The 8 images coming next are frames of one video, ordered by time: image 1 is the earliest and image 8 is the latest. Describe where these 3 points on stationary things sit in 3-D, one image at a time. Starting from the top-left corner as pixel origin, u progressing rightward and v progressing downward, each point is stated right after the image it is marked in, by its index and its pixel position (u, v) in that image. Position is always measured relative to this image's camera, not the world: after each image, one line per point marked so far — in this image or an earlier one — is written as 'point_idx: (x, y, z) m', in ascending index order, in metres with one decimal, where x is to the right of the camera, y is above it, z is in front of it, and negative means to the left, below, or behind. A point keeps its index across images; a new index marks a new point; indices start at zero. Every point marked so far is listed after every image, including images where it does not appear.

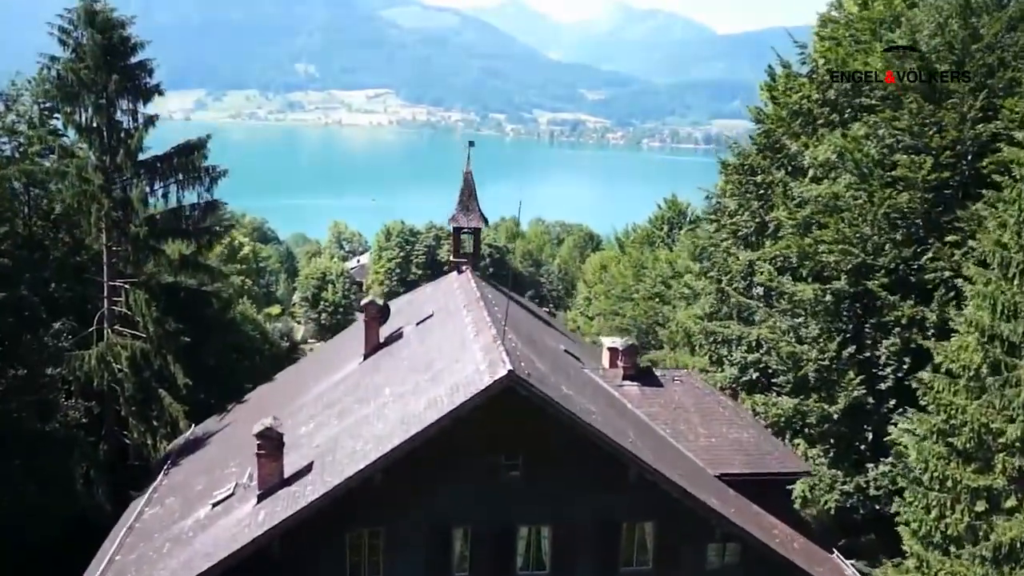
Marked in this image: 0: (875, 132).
0: (+7.1, +3.0, +17.5) m
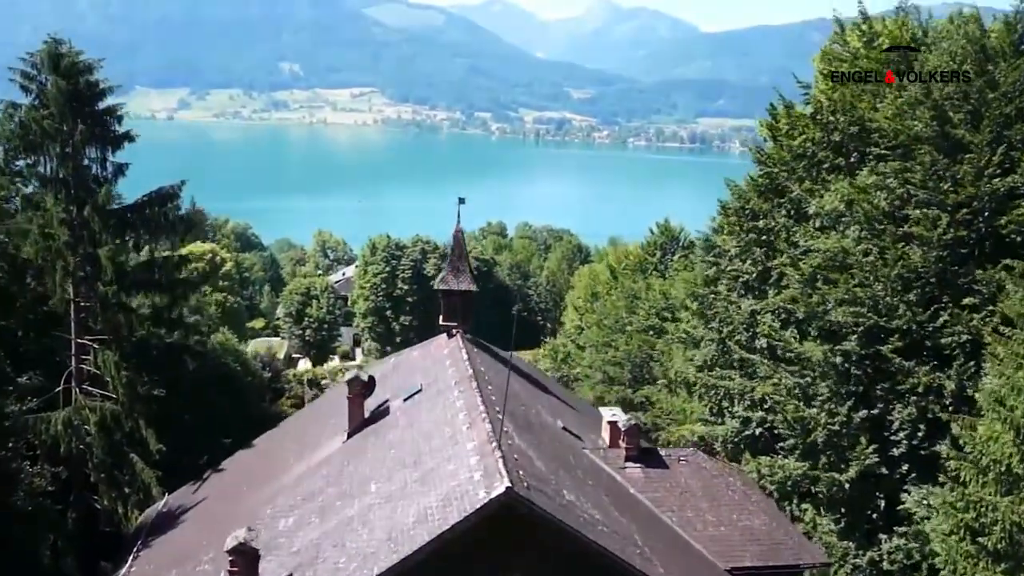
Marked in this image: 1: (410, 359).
0: (+6.9, +1.9, +16.7) m
1: (-1.8, -1.2, +15.7) m
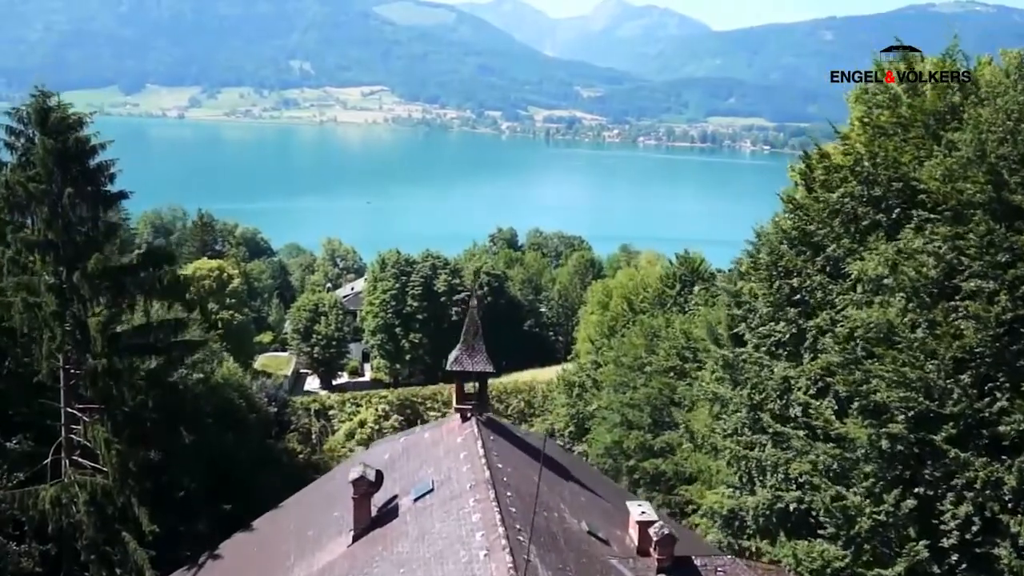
0: (+7.3, +0.6, +15.4) m
1: (-1.5, -2.5, +14.5) m
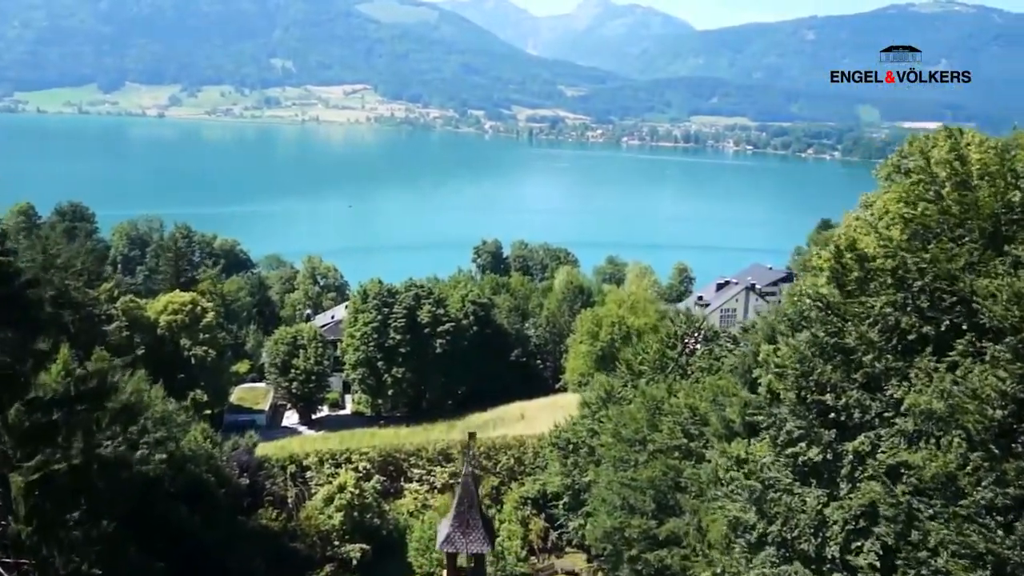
0: (+7.3, -1.5, +13.3) m
1: (-1.4, -4.7, +12.2) m
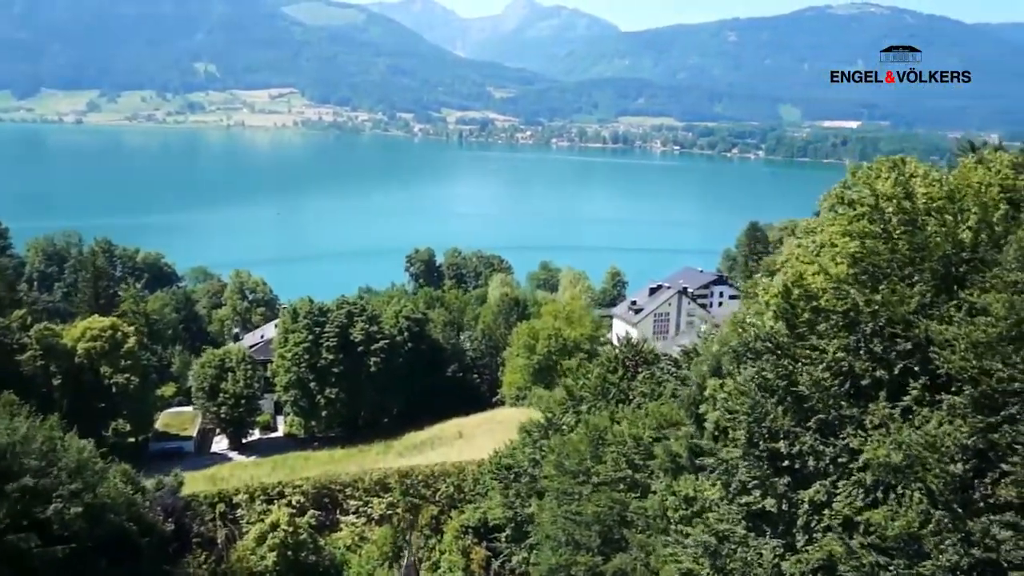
0: (+6.5, -2.2, +12.8) m
1: (-2.1, -5.6, +11.1) m
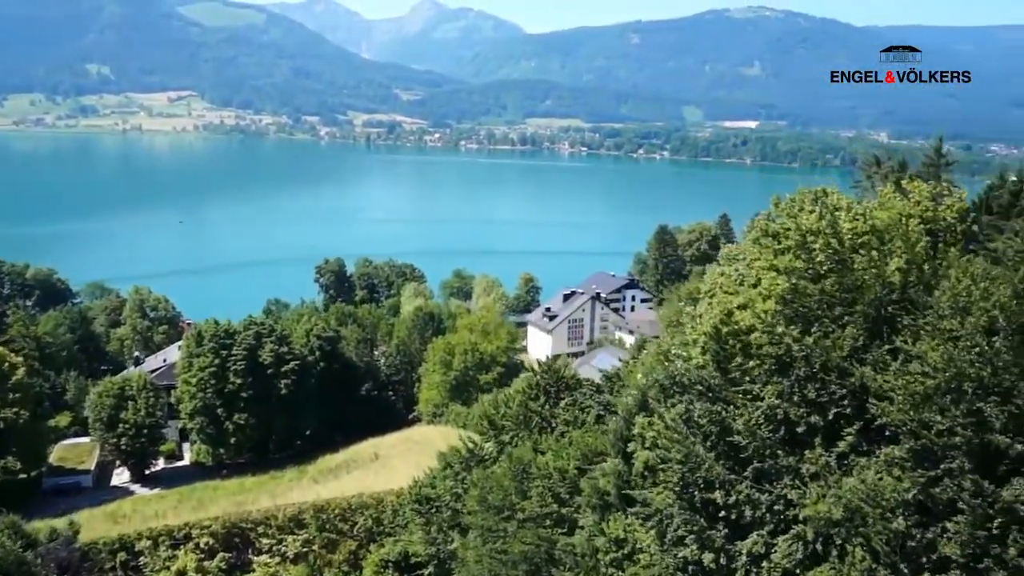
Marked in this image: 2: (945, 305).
0: (+5.5, -3.0, +12.5) m
1: (-2.8, -6.5, +10.0) m
2: (+6.7, -0.3, +13.7) m
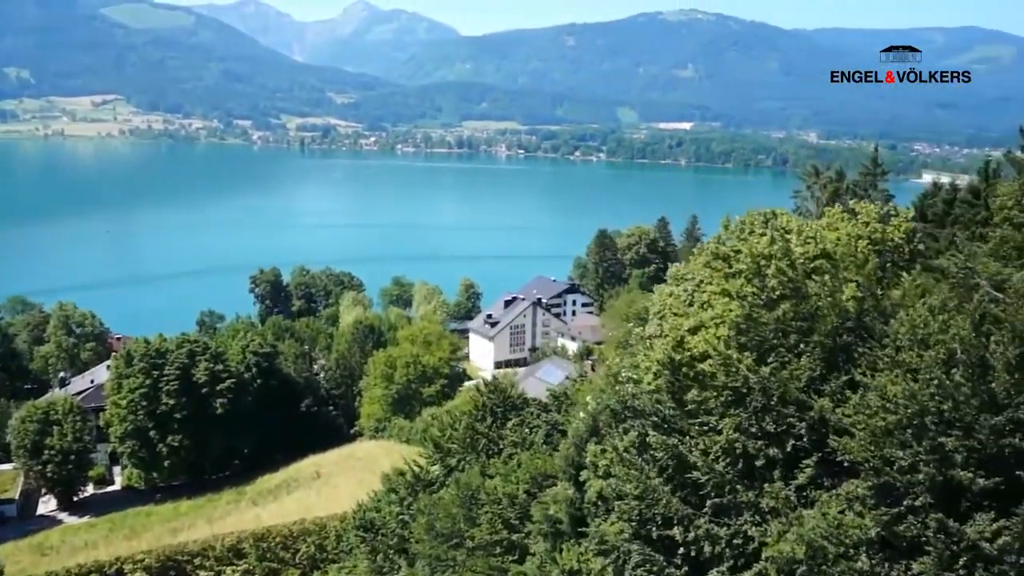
0: (+4.9, -3.4, +12.2) m
1: (-3.1, -7.1, +9.1) m
2: (+5.9, -0.7, +13.5) m
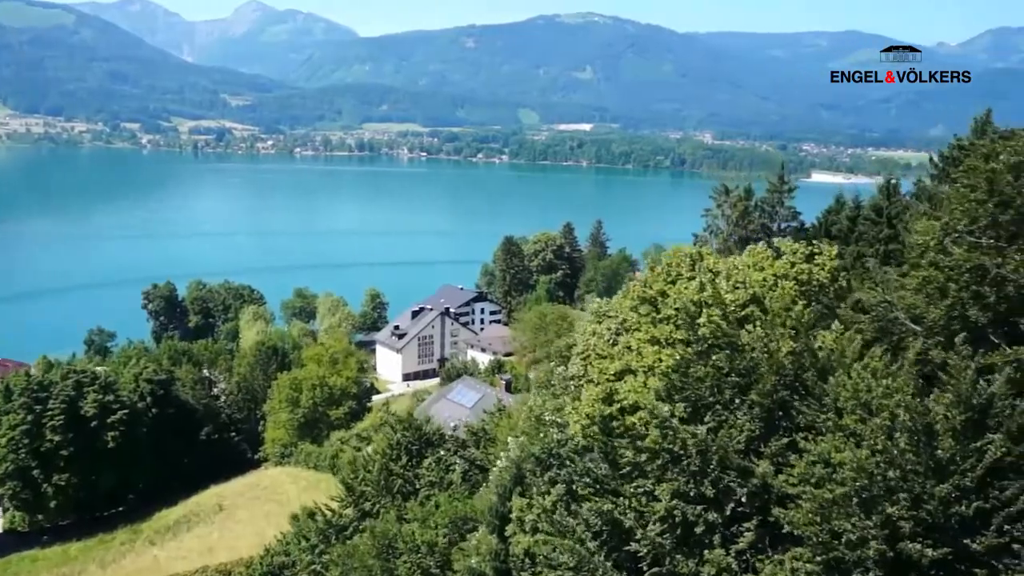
0: (+4.0, -4.3, +11.6) m
1: (-3.5, -8.1, +7.7) m
2: (+4.8, -1.6, +13.0) m
